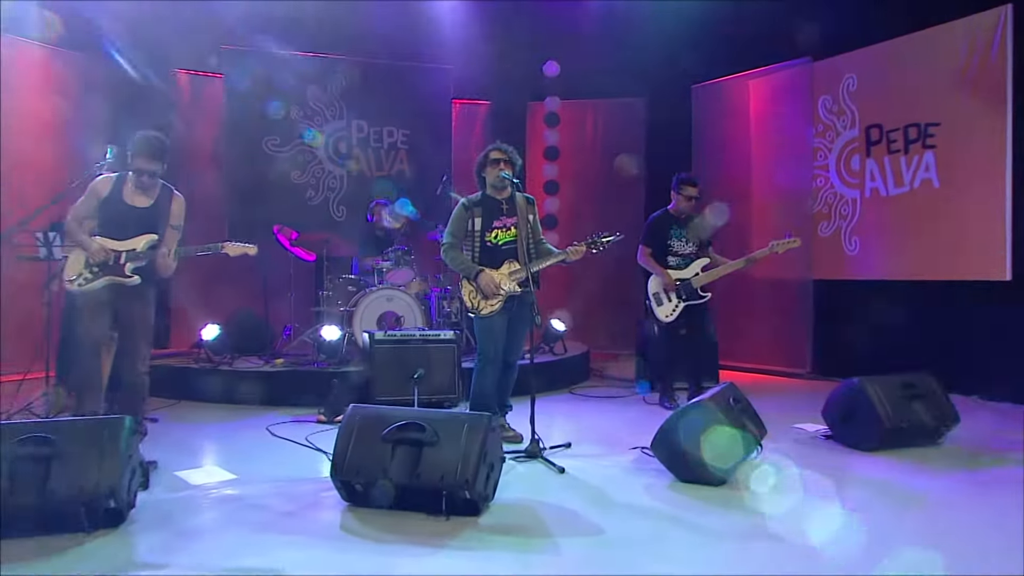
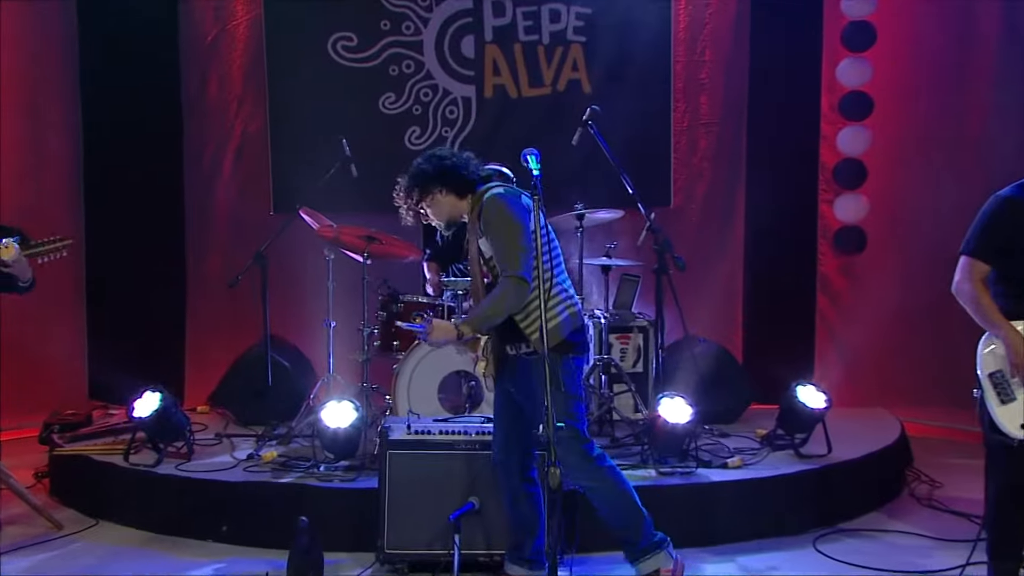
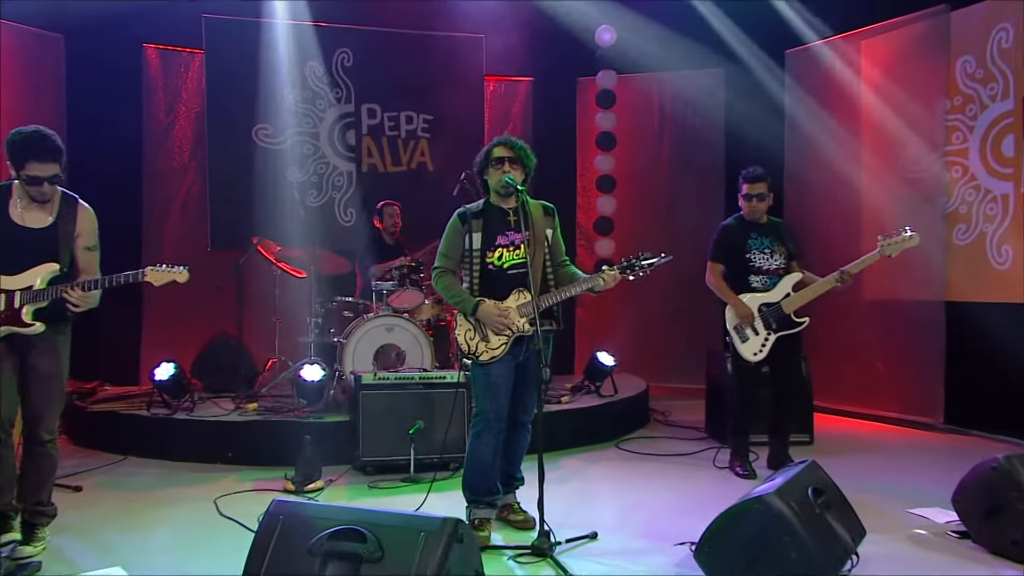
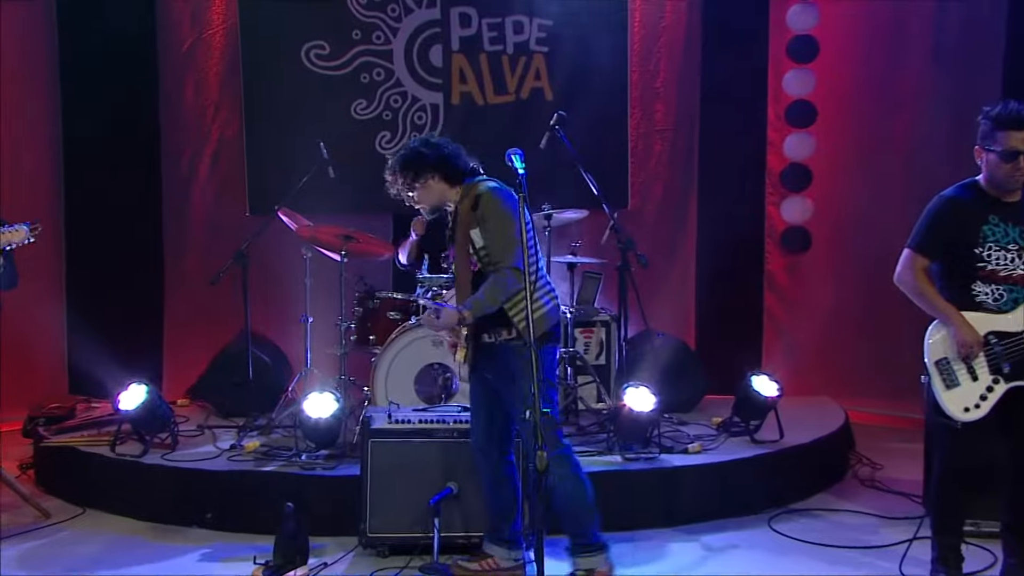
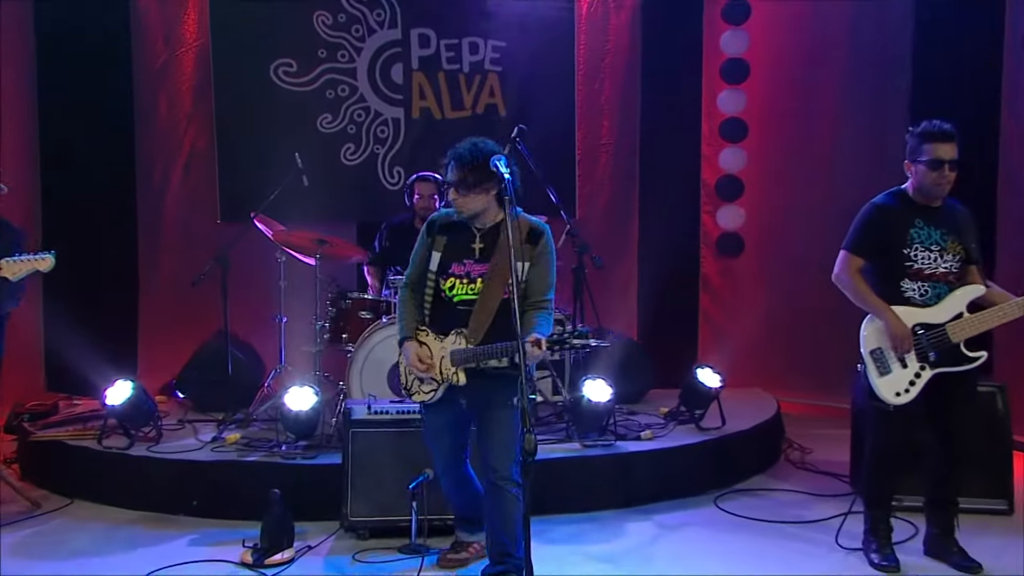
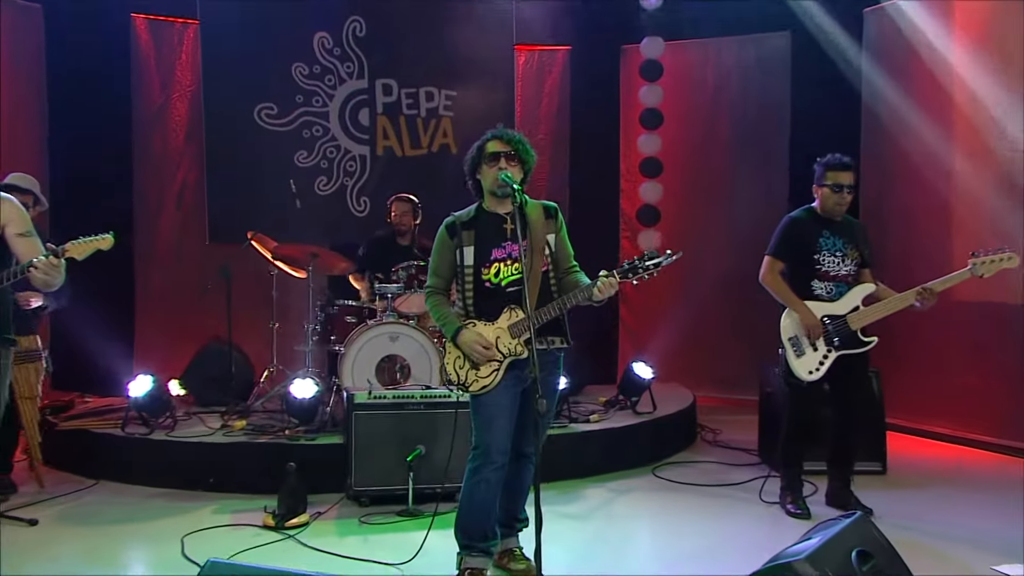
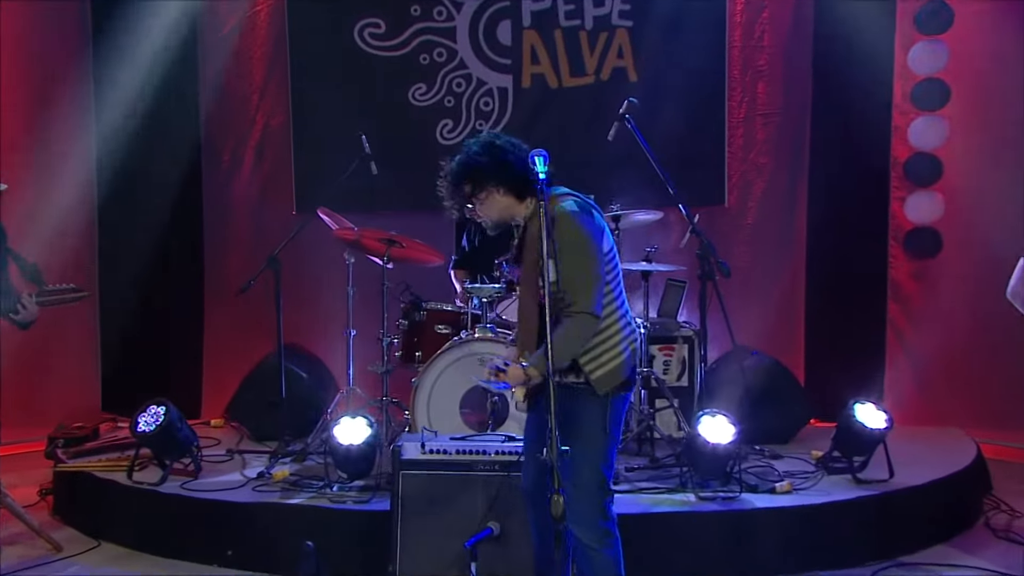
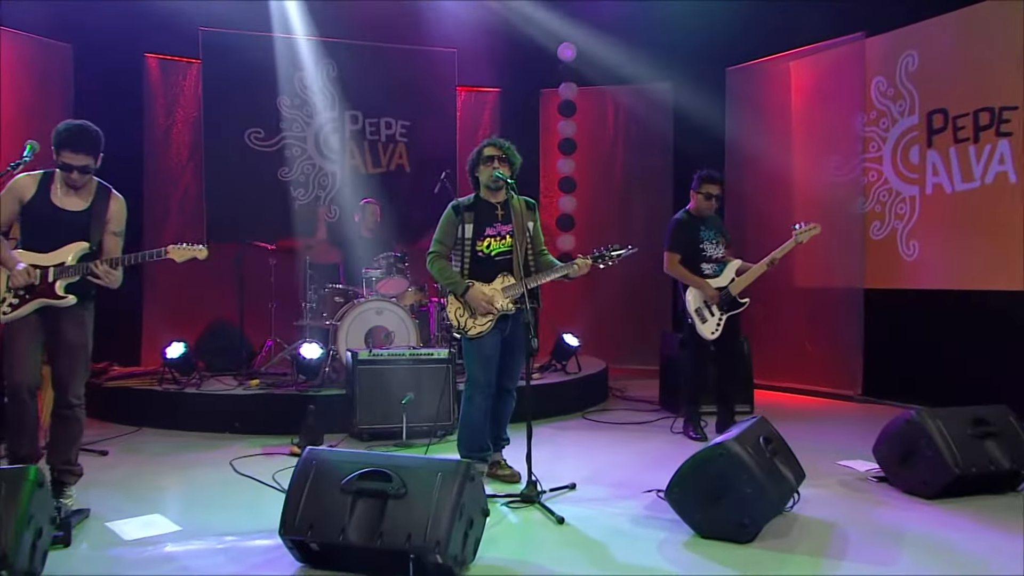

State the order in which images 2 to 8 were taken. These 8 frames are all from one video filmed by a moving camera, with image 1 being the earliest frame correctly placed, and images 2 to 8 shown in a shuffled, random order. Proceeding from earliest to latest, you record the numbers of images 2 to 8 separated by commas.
8, 3, 6, 5, 4, 2, 7
